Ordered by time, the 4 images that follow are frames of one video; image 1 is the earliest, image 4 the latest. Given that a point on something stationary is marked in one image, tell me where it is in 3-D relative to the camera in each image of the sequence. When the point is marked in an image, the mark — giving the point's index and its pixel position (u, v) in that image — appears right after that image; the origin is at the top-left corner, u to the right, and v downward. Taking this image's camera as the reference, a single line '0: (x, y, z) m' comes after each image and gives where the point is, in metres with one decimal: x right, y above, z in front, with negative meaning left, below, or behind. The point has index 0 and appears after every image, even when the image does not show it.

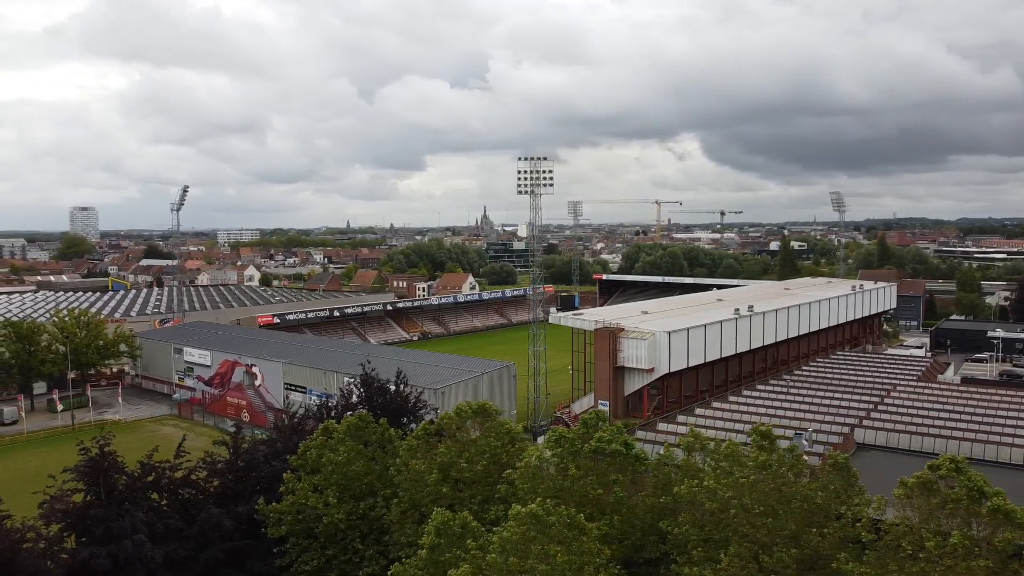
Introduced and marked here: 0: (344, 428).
0: (-3.2, -2.7, +13.1) m
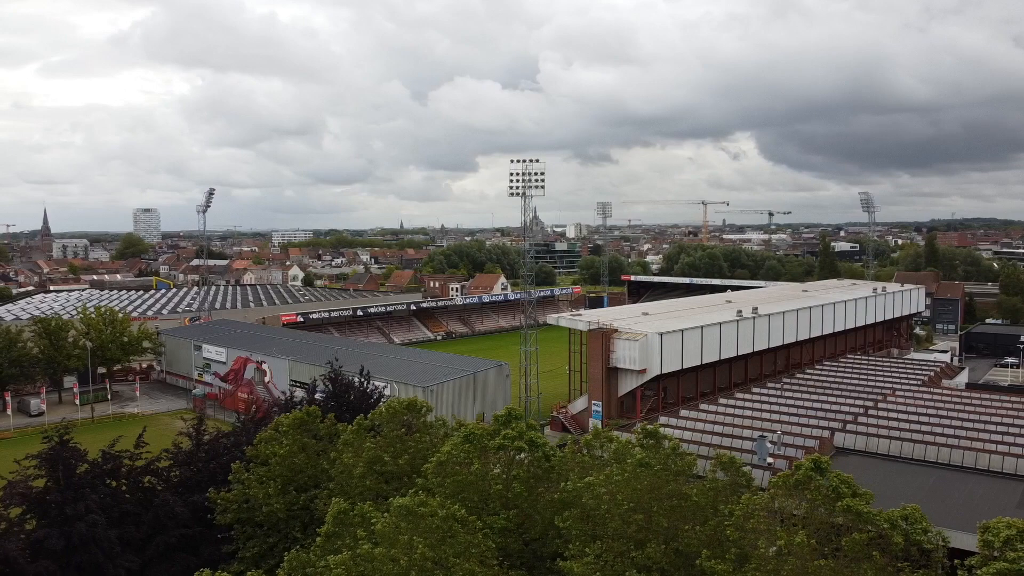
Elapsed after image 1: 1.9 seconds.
0: (-4.4, -2.7, +13.6) m
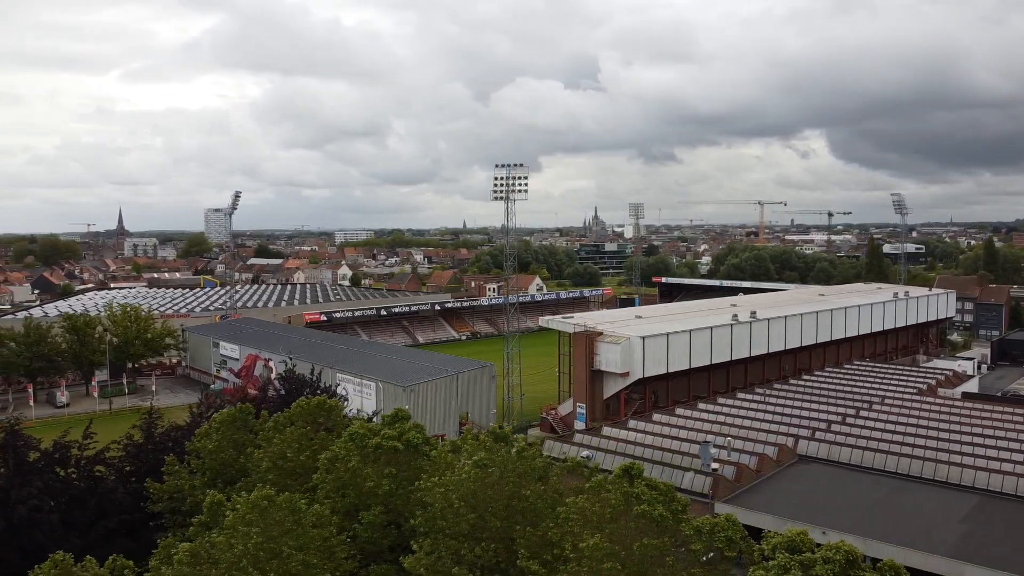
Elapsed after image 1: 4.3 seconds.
0: (-6.1, -2.7, +14.3) m
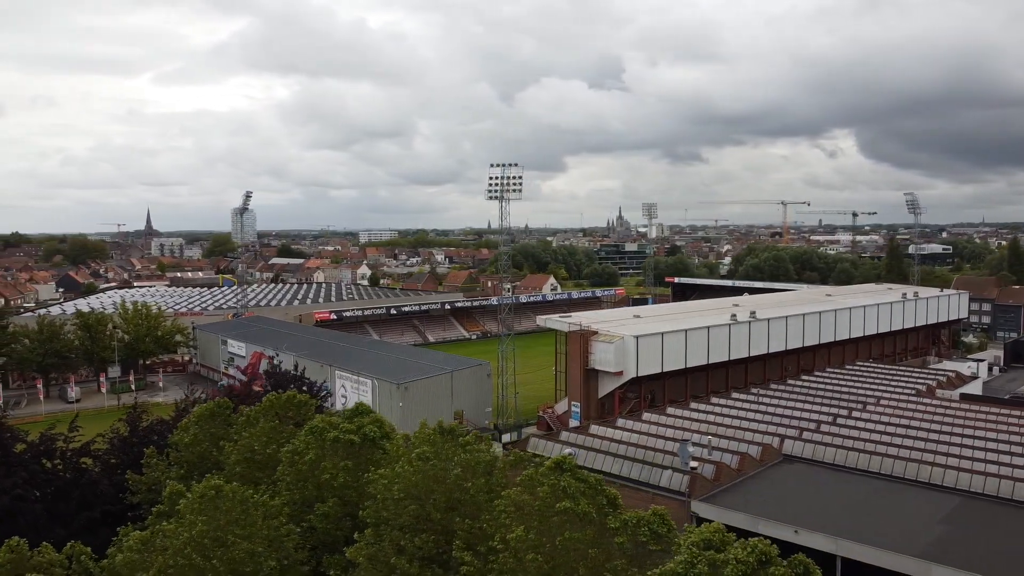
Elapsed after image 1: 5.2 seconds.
0: (-6.7, -2.7, +14.7) m
